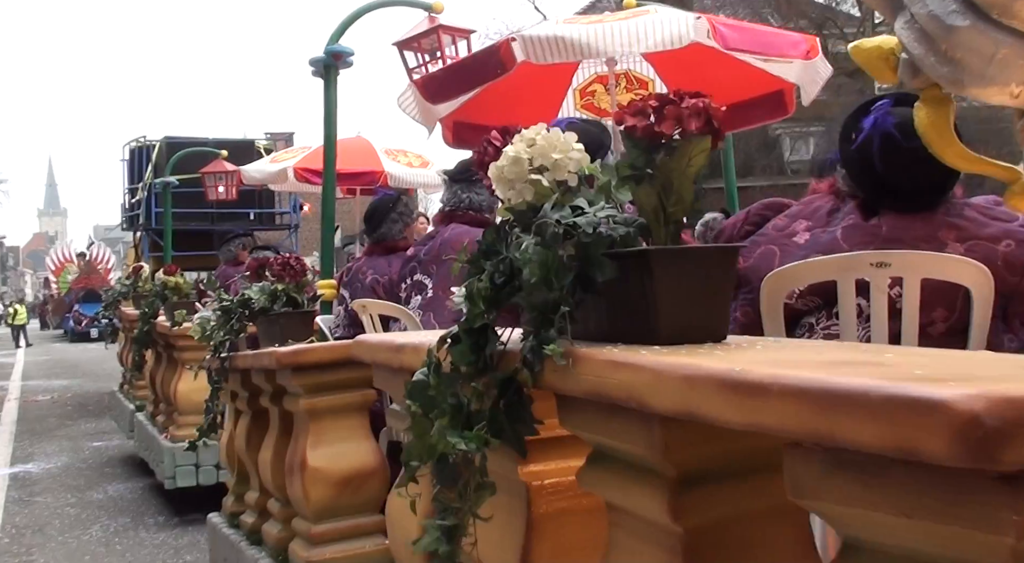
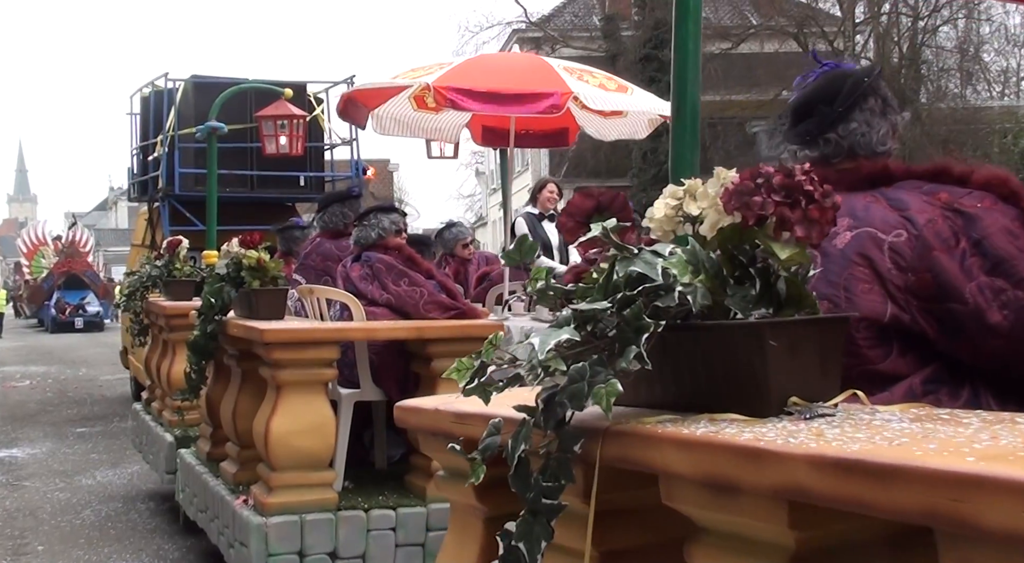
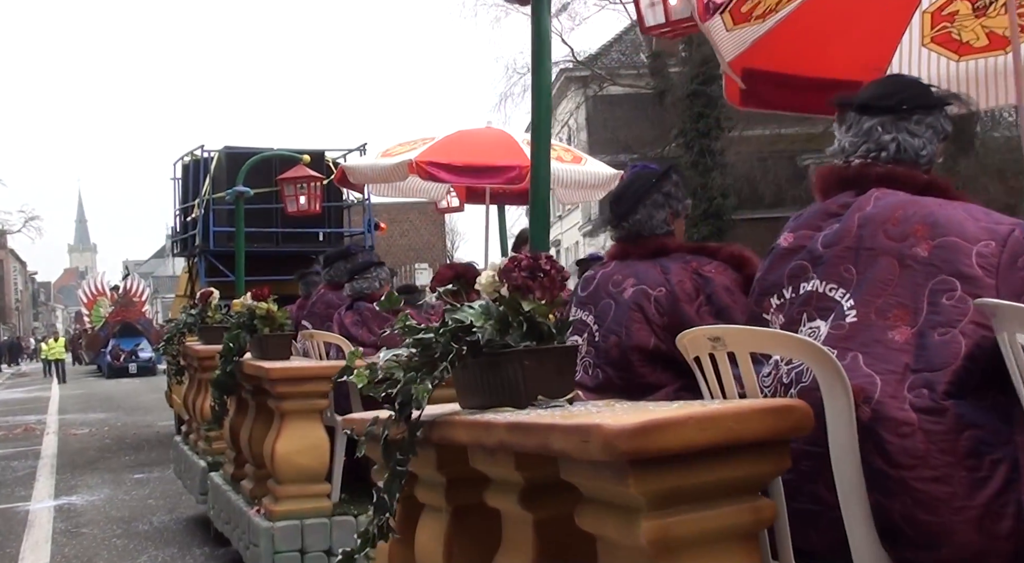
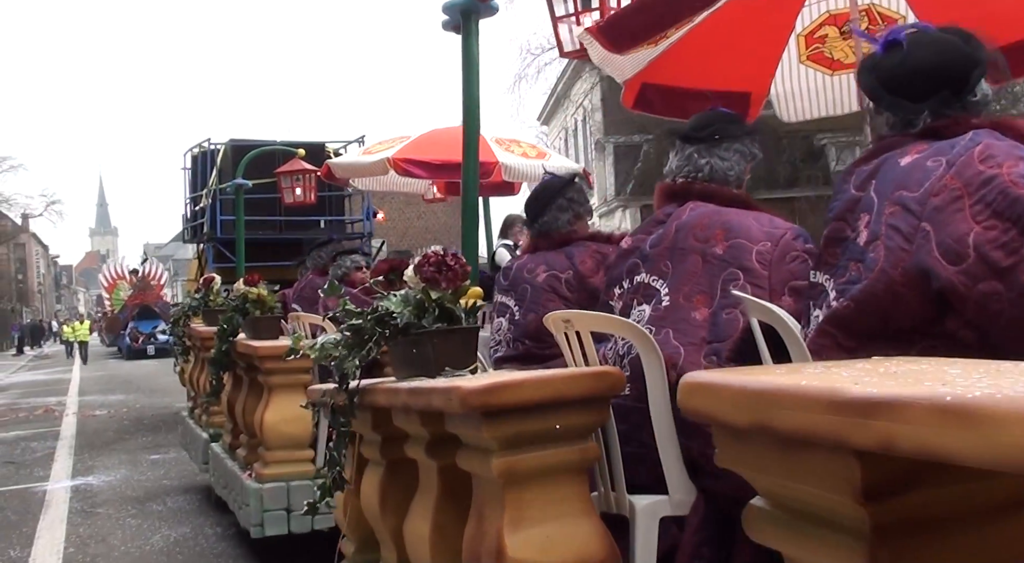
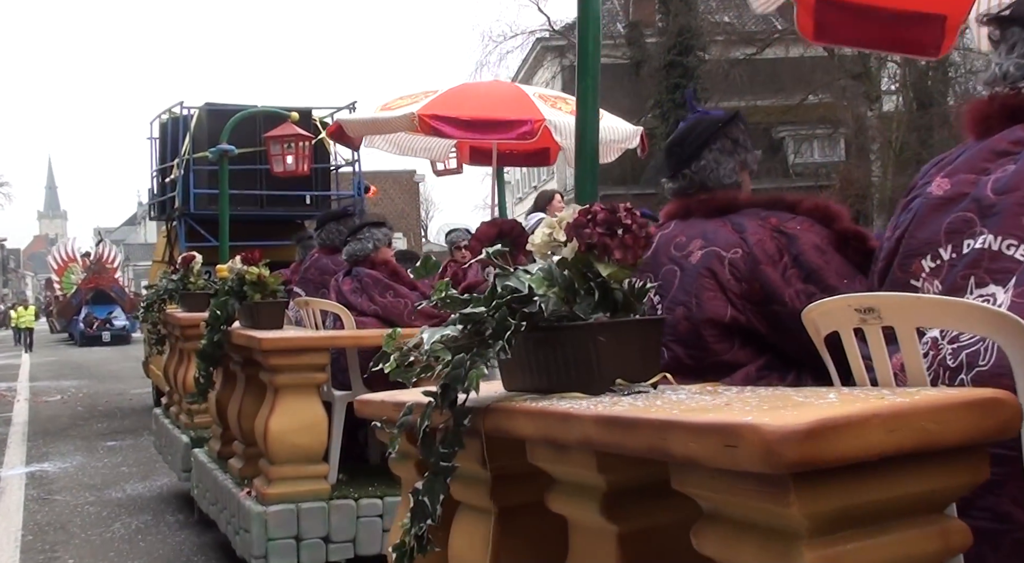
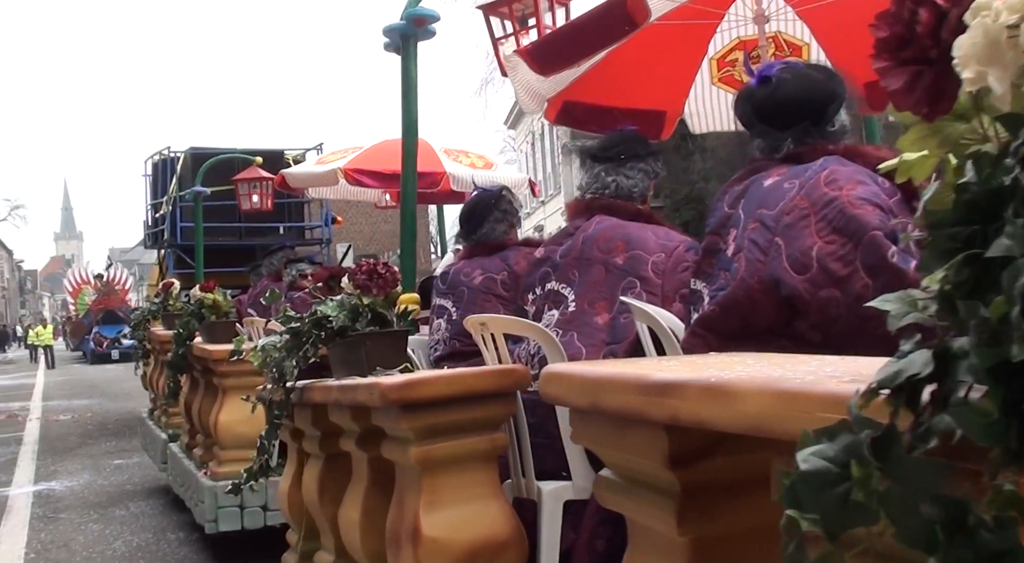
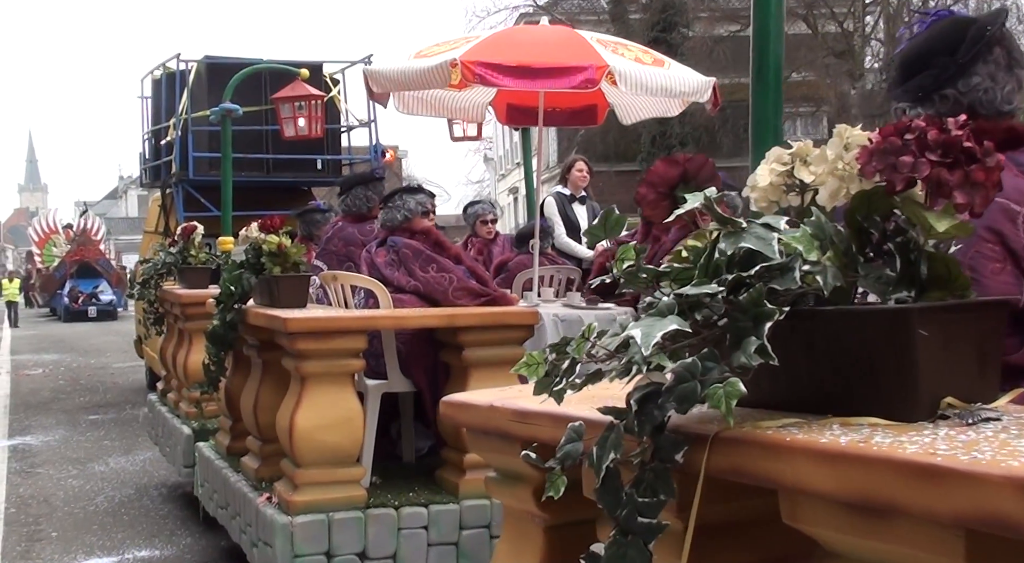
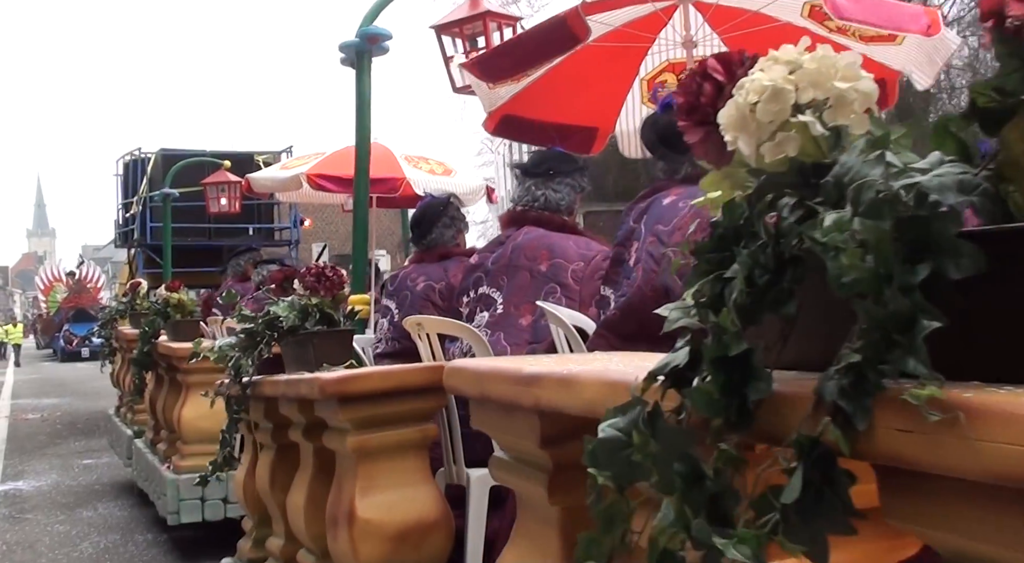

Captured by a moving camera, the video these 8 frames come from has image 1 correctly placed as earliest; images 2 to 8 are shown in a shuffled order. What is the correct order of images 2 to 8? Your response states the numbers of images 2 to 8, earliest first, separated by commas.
8, 6, 4, 3, 5, 2, 7
